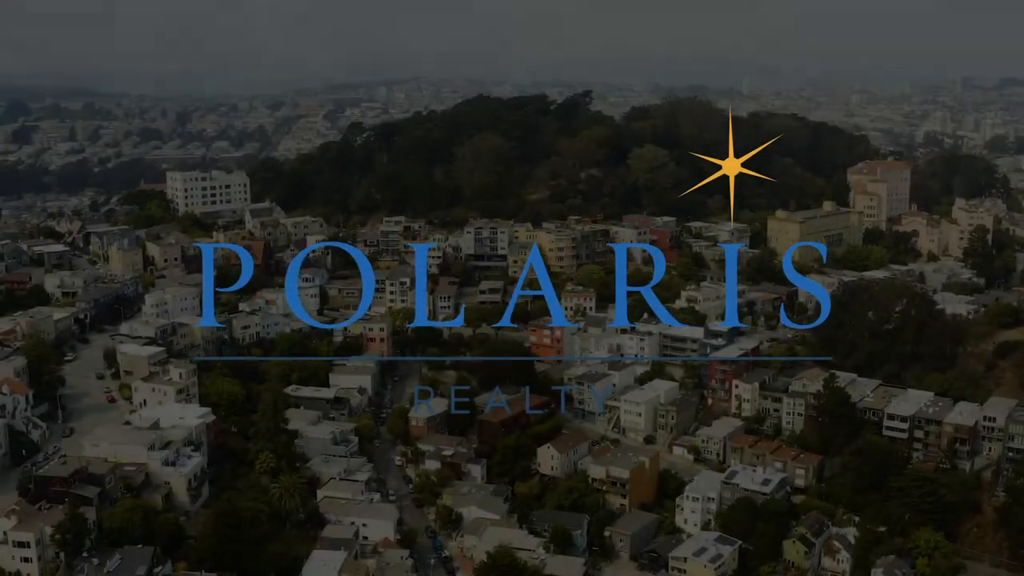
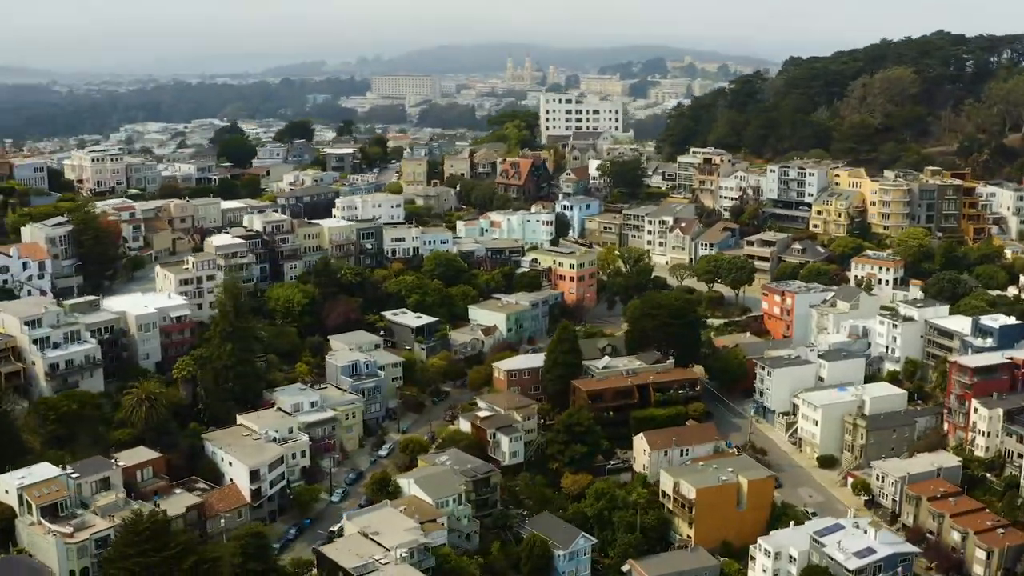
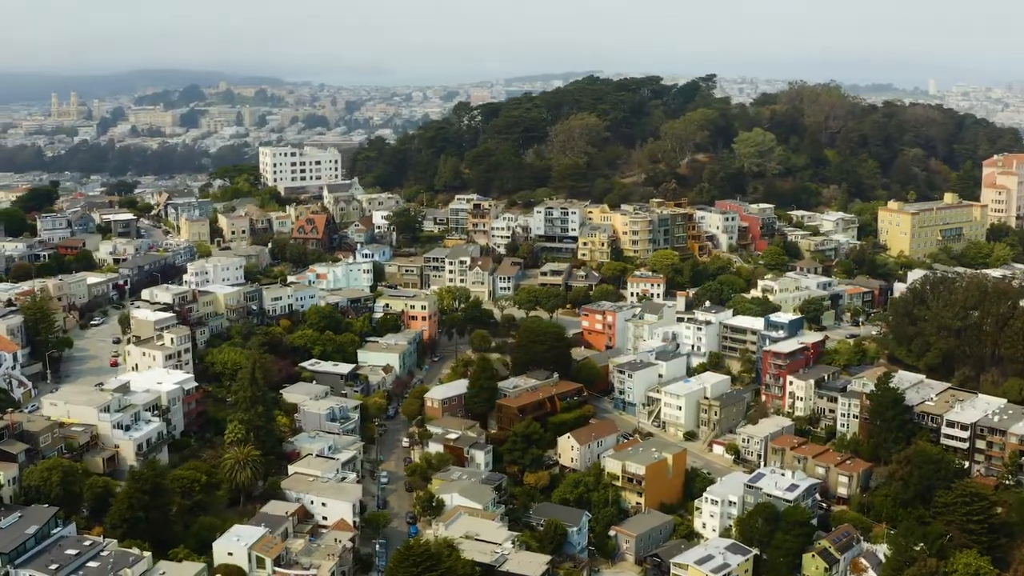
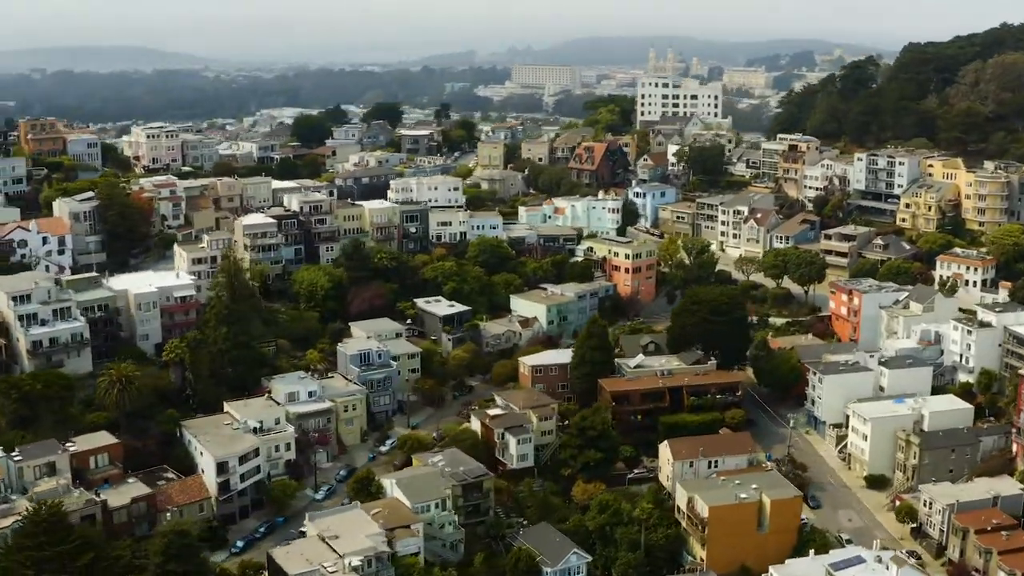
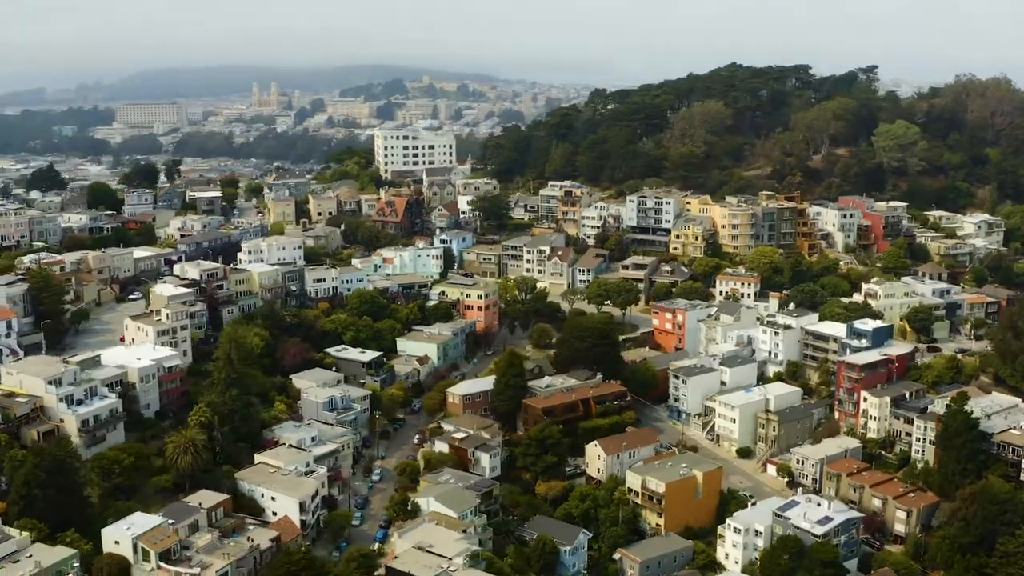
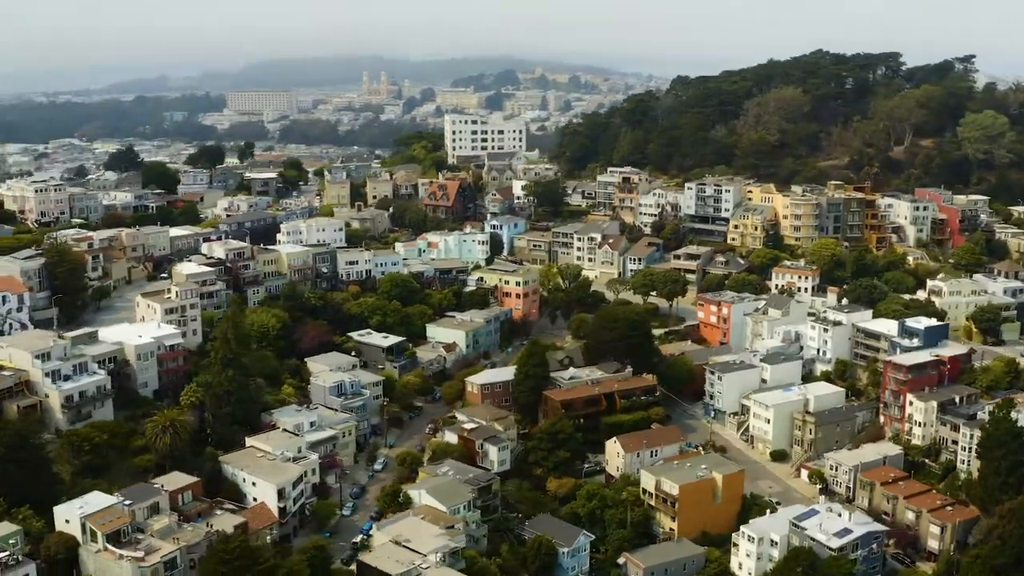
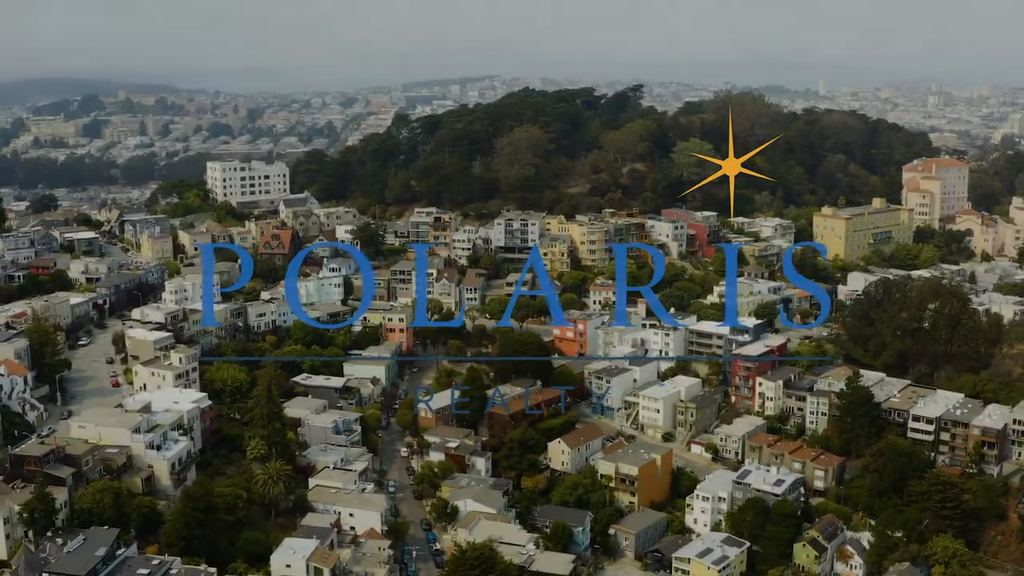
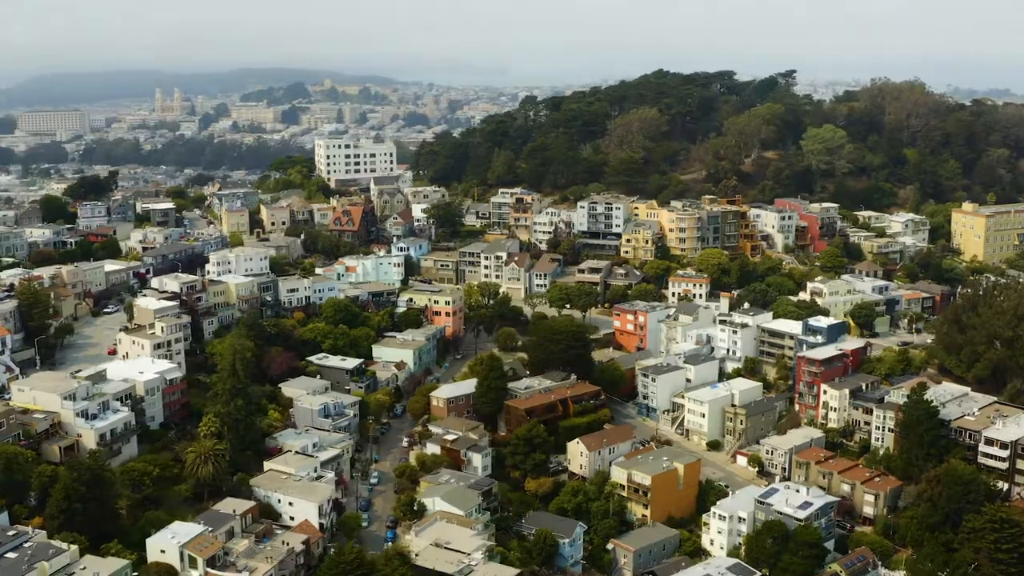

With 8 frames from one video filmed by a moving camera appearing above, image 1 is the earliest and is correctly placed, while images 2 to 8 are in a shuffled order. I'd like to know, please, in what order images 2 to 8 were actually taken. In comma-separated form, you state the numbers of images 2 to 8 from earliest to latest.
7, 3, 8, 5, 6, 2, 4
